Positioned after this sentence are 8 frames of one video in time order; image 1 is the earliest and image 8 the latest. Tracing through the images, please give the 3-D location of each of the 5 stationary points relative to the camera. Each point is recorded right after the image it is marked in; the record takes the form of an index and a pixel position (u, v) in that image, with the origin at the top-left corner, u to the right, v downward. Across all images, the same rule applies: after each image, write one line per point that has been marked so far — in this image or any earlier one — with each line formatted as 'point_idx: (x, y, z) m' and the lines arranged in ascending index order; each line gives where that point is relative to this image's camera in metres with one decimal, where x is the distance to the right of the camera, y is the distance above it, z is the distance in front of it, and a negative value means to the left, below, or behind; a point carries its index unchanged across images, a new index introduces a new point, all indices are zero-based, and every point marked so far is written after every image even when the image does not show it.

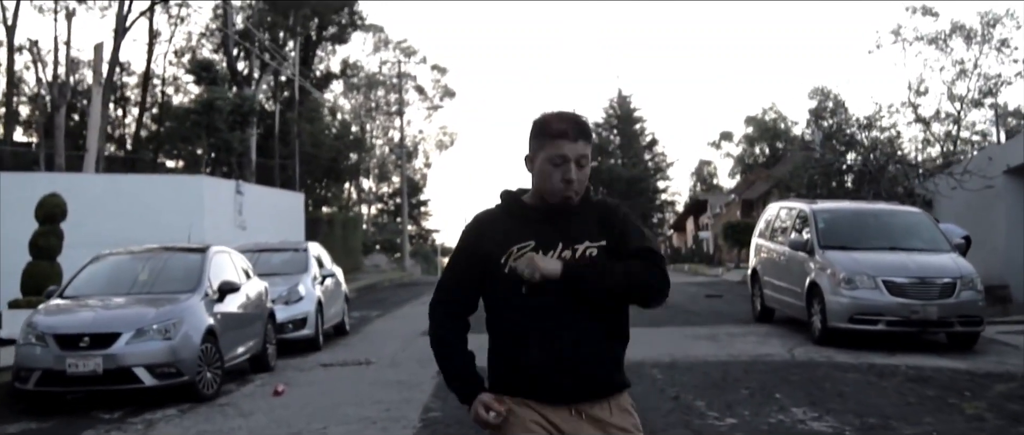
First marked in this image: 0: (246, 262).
0: (-3.2, -0.5, +14.0) m
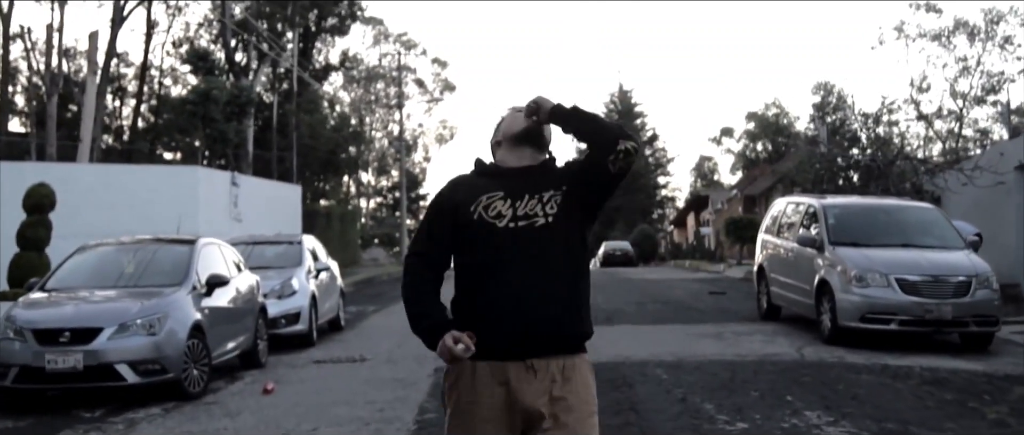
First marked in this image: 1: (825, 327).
0: (-3.1, -0.4, +13.5) m
1: (+3.8, -1.3, +14.5) m
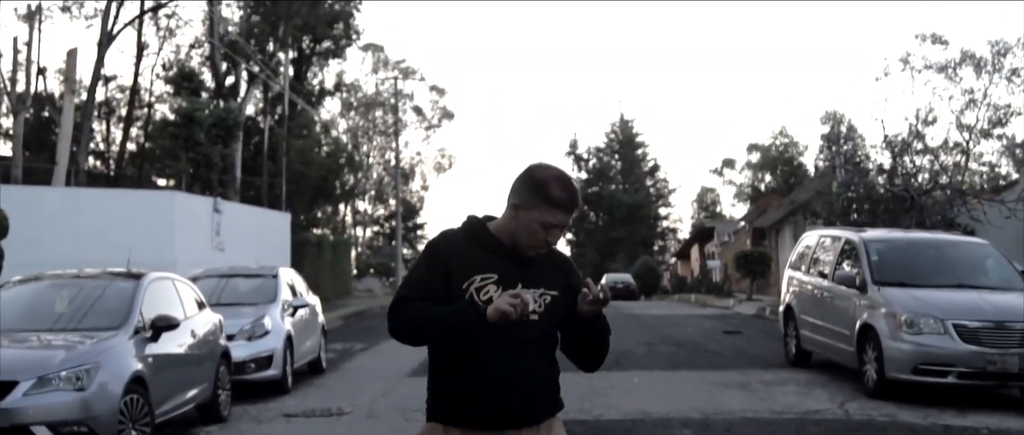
0: (-3.1, -0.7, +11.7) m
1: (+3.8, -1.7, +12.7) m
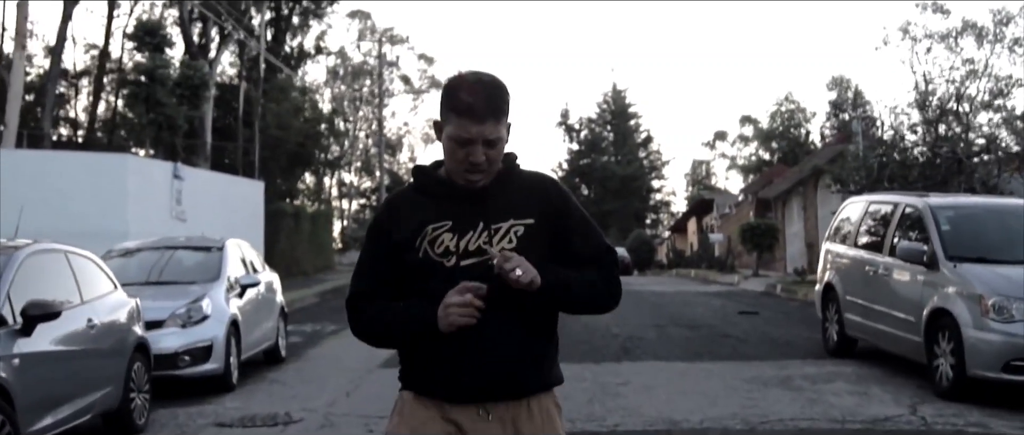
0: (-3.2, -0.3, +9.3) m
1: (+3.7, -1.4, +10.4) m
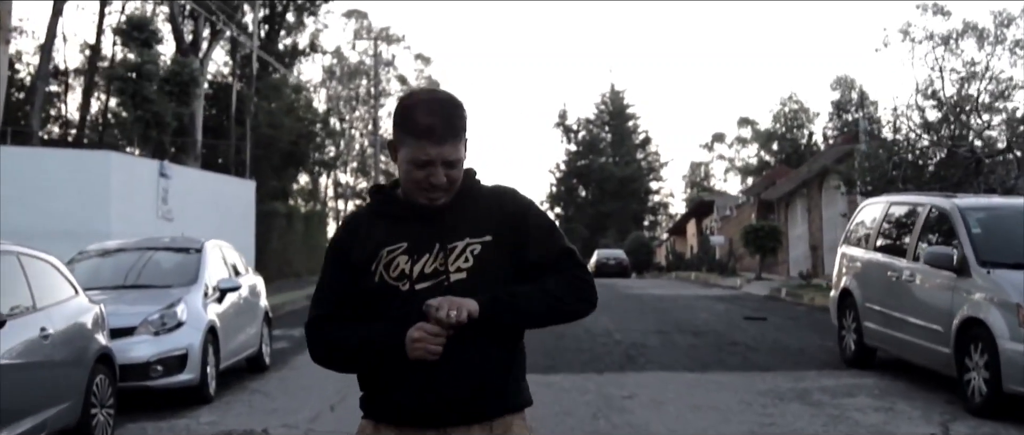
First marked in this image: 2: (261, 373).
0: (-3.2, -0.3, +8.5) m
1: (+3.7, -1.4, +9.6) m
2: (-2.8, -1.7, +13.2) m
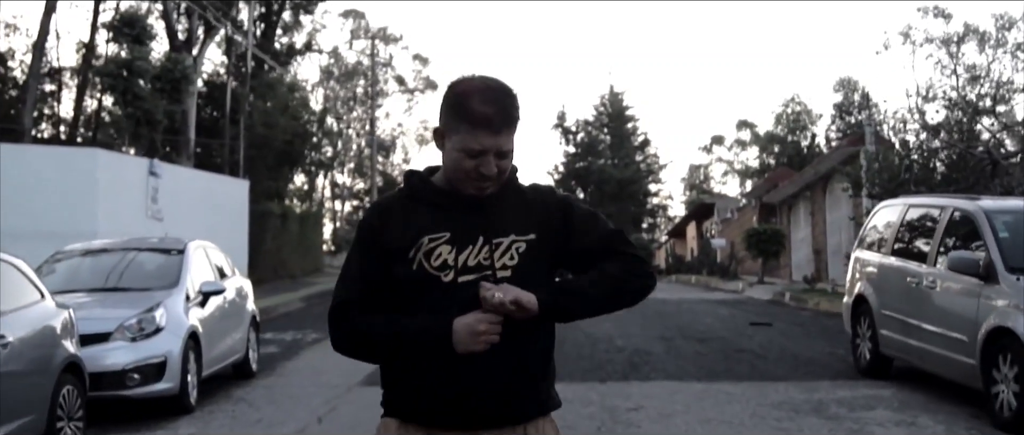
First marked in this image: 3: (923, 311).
0: (-3.2, -0.3, +7.9) m
1: (+3.7, -1.4, +9.0) m
2: (-2.8, -1.7, +12.6) m
3: (+3.7, -0.9, +10.6) m
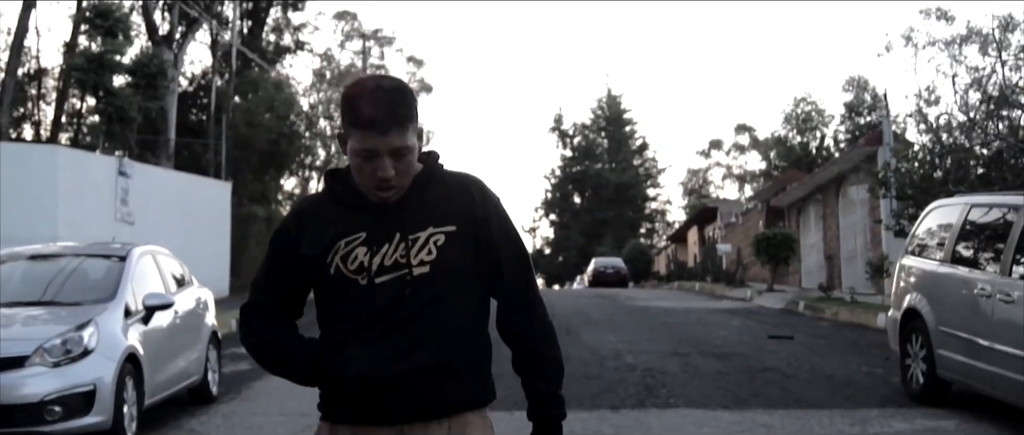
0: (-3.2, -0.3, +6.3) m
1: (+3.7, -1.4, +7.4) m
2: (-2.8, -1.7, +11.0) m
3: (+3.7, -0.9, +9.0) m
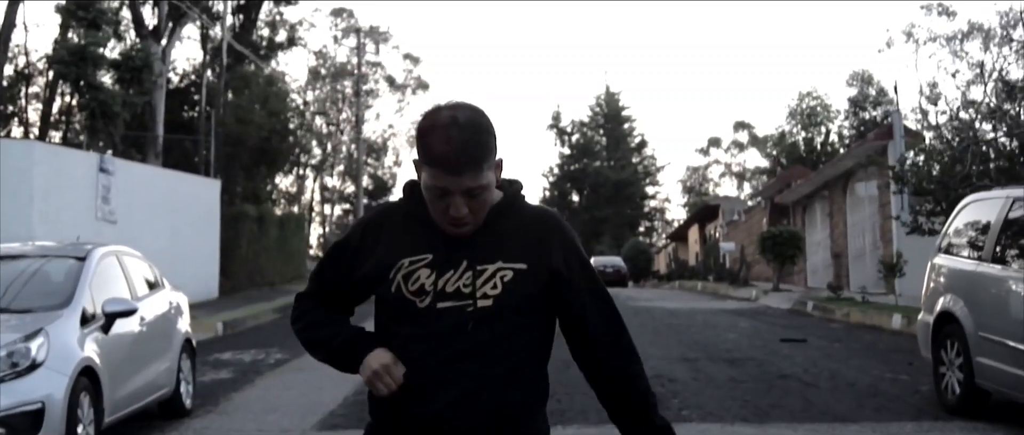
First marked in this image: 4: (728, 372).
0: (-3.2, -0.3, +5.4) m
1: (+3.7, -1.4, +6.5) m
2: (-2.8, -1.7, +10.1) m
3: (+3.7, -0.8, +8.1) m
4: (+2.3, -1.6, +12.5) m
